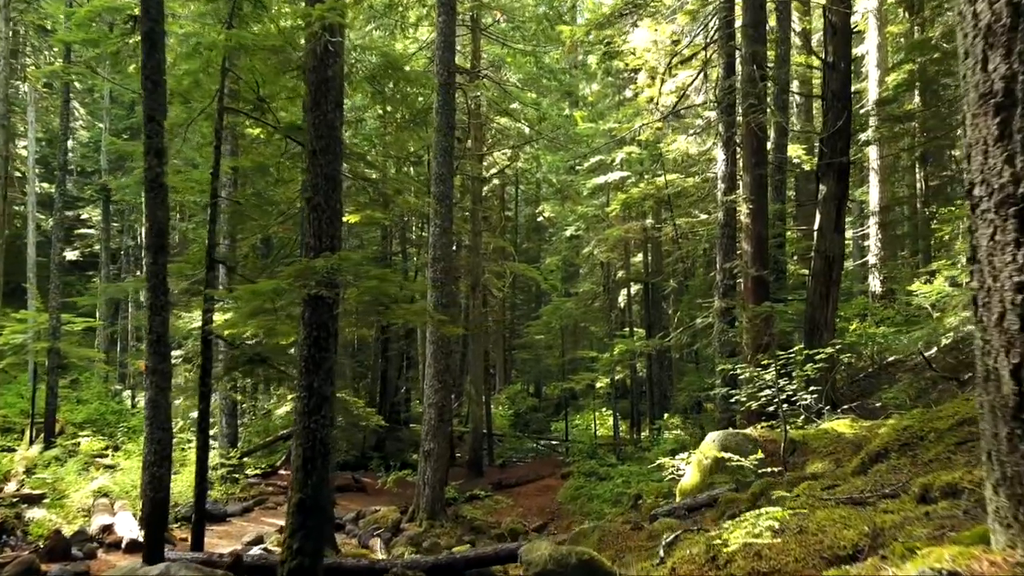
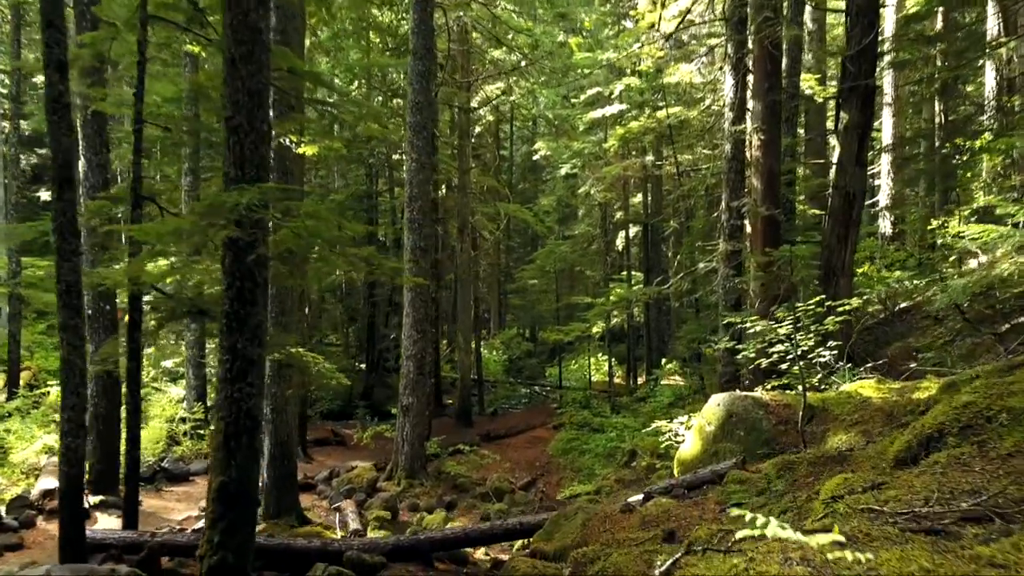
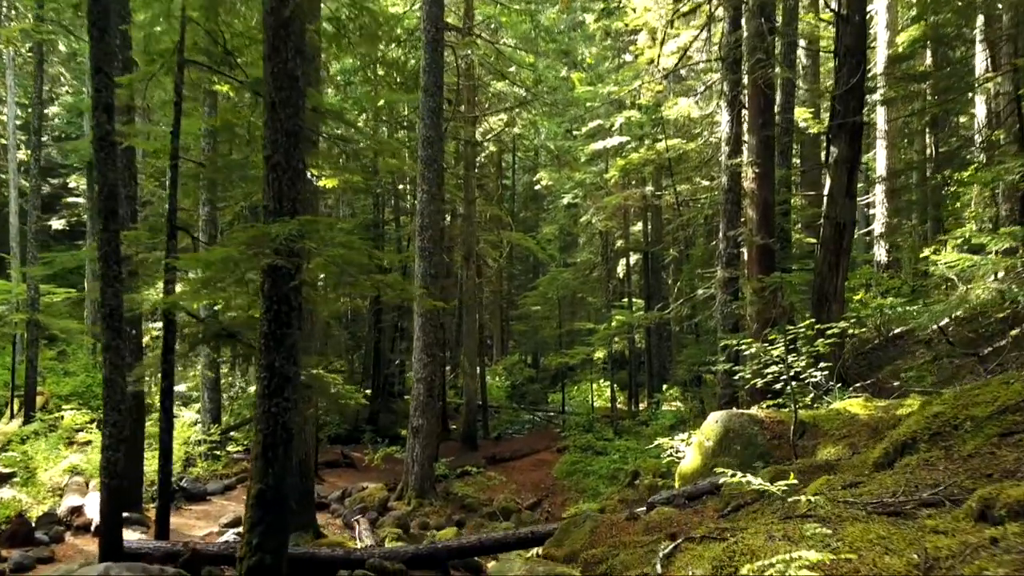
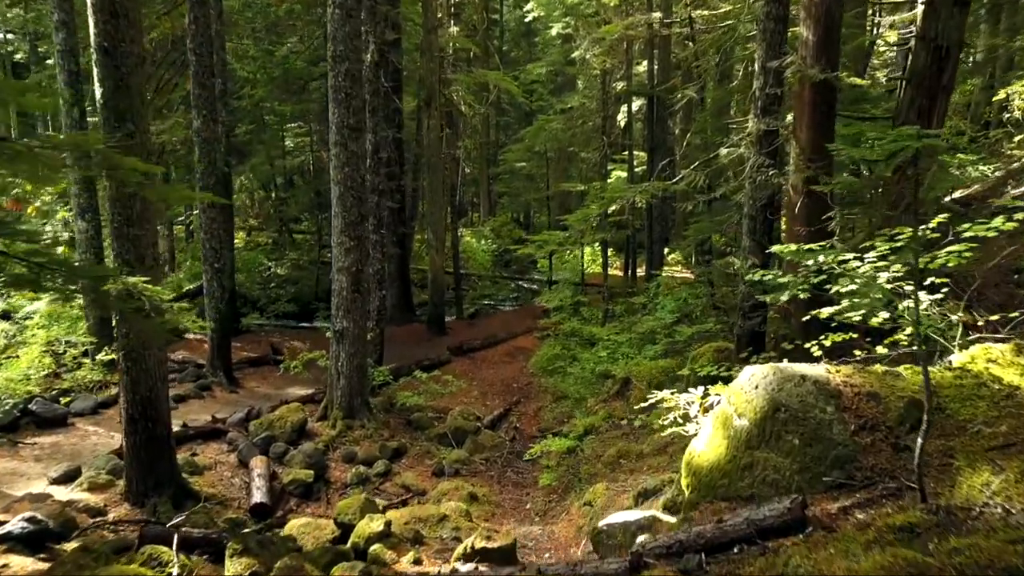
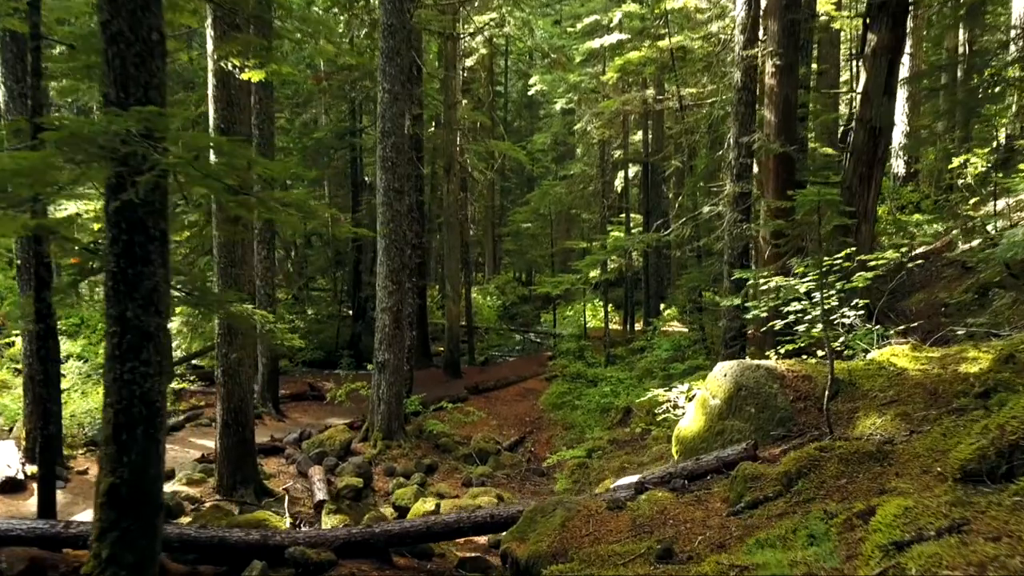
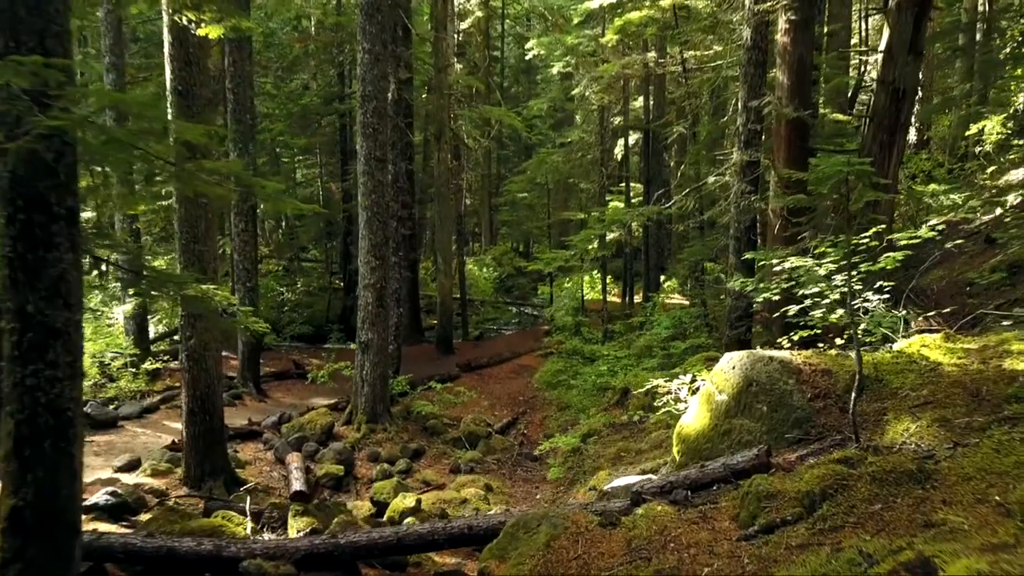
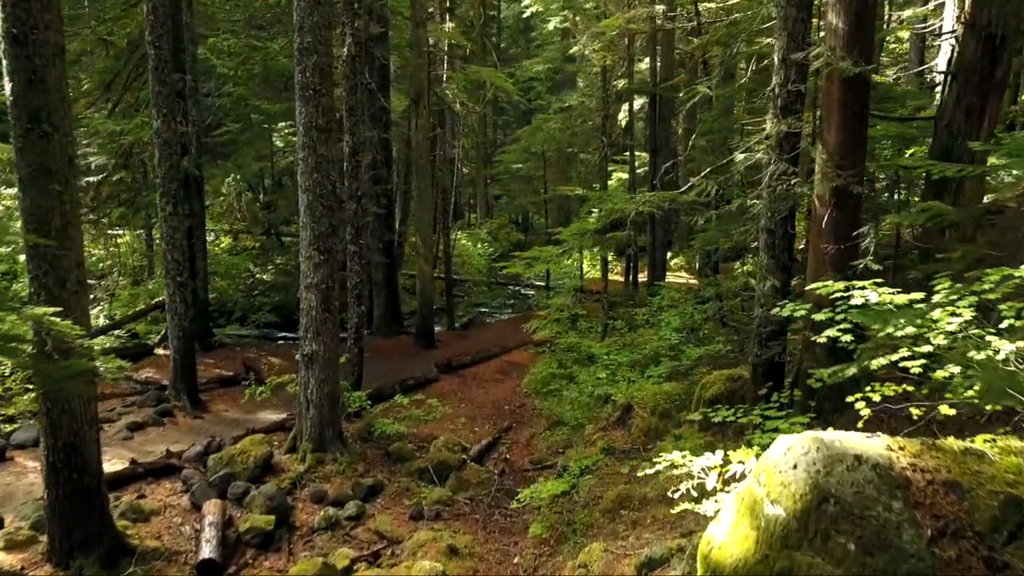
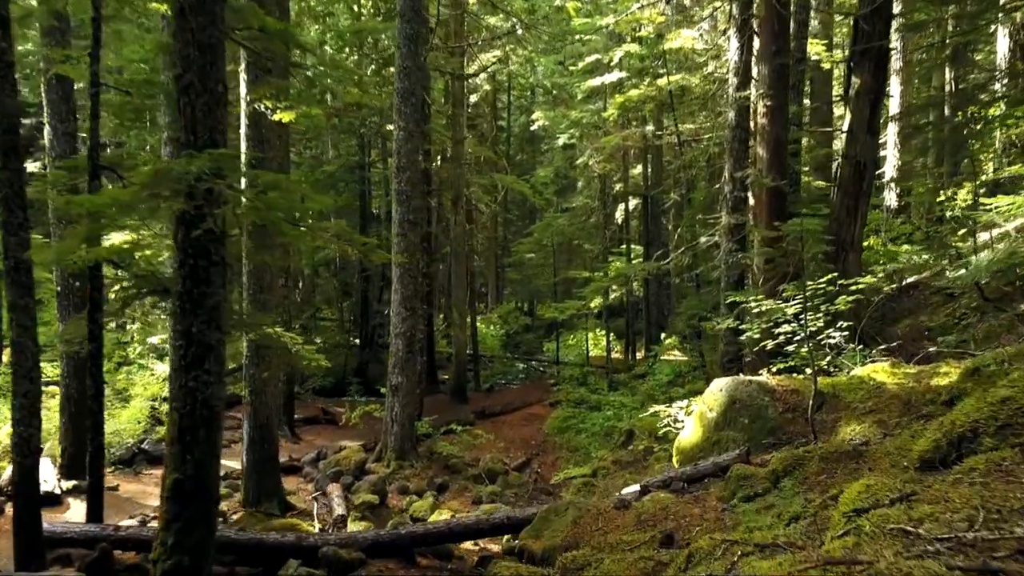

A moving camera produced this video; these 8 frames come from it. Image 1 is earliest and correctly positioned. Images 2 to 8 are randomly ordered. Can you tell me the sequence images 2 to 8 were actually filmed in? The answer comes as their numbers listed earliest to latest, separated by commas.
3, 2, 8, 5, 6, 4, 7
